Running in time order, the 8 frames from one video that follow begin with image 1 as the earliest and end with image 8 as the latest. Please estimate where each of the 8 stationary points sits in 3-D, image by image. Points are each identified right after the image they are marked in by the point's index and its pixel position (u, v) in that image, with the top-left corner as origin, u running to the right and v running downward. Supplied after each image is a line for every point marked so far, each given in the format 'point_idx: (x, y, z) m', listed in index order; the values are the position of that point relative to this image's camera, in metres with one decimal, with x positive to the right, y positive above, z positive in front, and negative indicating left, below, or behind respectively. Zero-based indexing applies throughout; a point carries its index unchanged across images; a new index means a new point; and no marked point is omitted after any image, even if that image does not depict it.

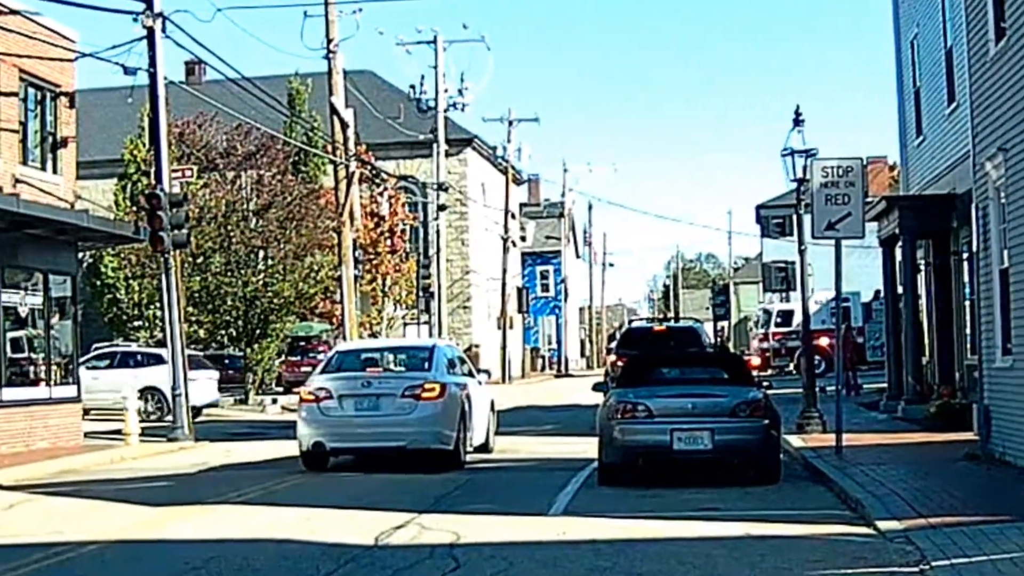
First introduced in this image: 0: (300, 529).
0: (-2.2, -2.5, +17.2) m
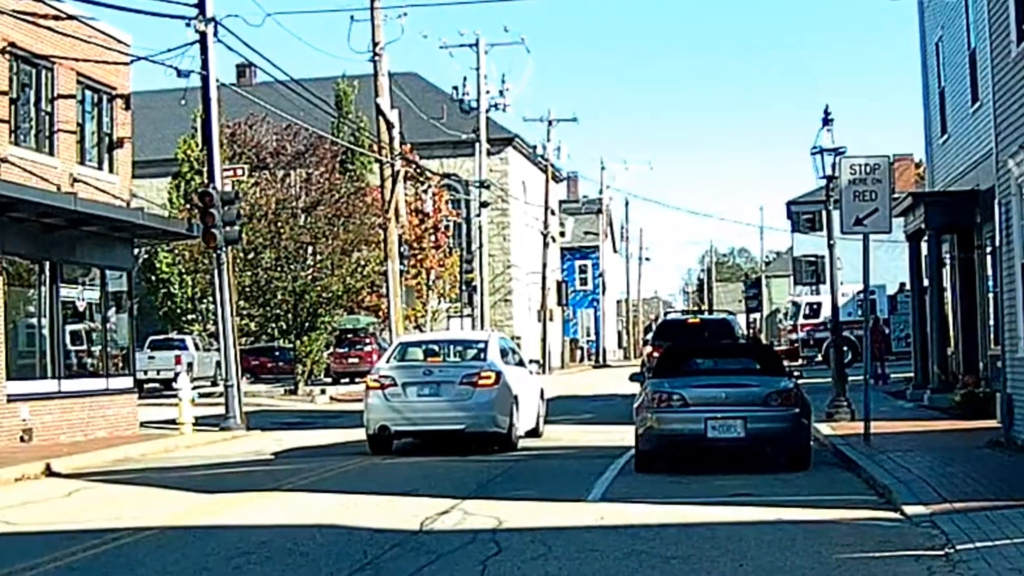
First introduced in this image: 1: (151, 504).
0: (-1.8, -2.5, +17.9) m
1: (-4.3, -2.6, +19.7) m
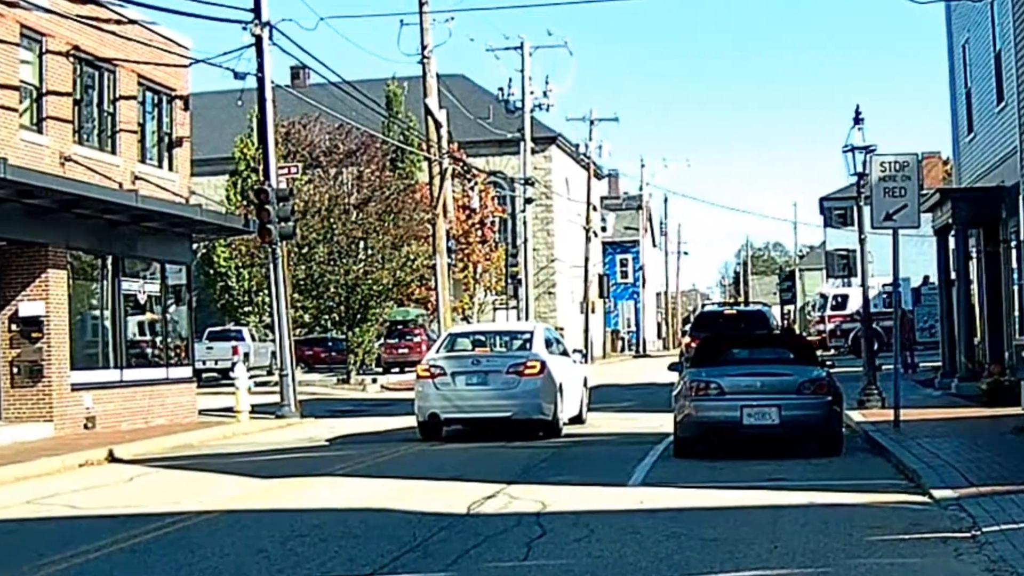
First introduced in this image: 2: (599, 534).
0: (-1.3, -2.4, +18.7) m
1: (-3.8, -2.5, +20.5) m
2: (+0.8, -2.4, +16.0) m
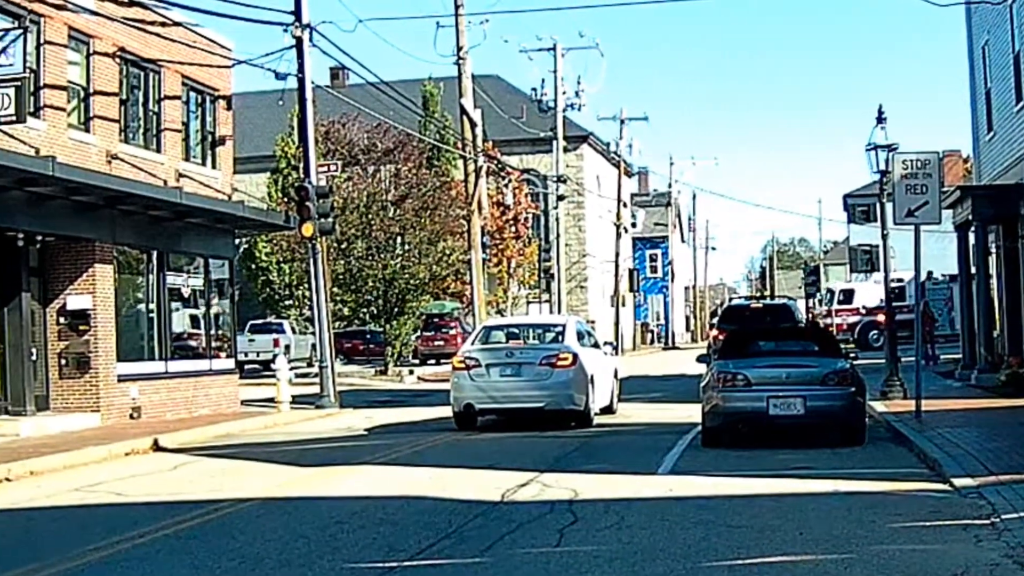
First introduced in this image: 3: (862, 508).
0: (-0.9, -2.3, +19.3) m
1: (-3.3, -2.4, +21.2) m
2: (+1.2, -2.3, +16.5) m
3: (+3.5, -2.2, +16.6) m
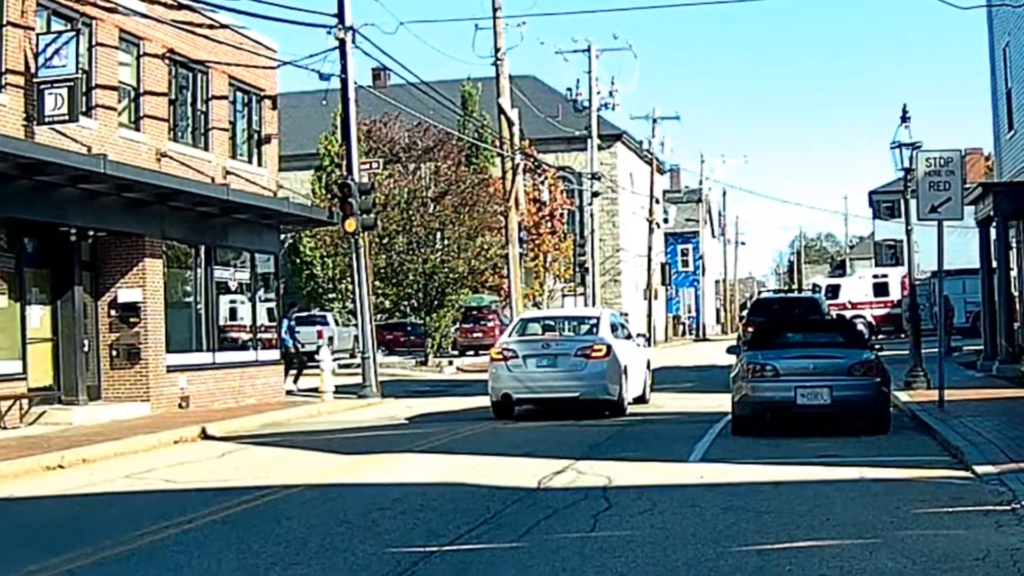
0: (-0.5, -2.2, +20.0) m
1: (-2.9, -2.3, +21.9) m
2: (+1.6, -2.3, +17.2) m
3: (+3.9, -2.1, +17.2) m
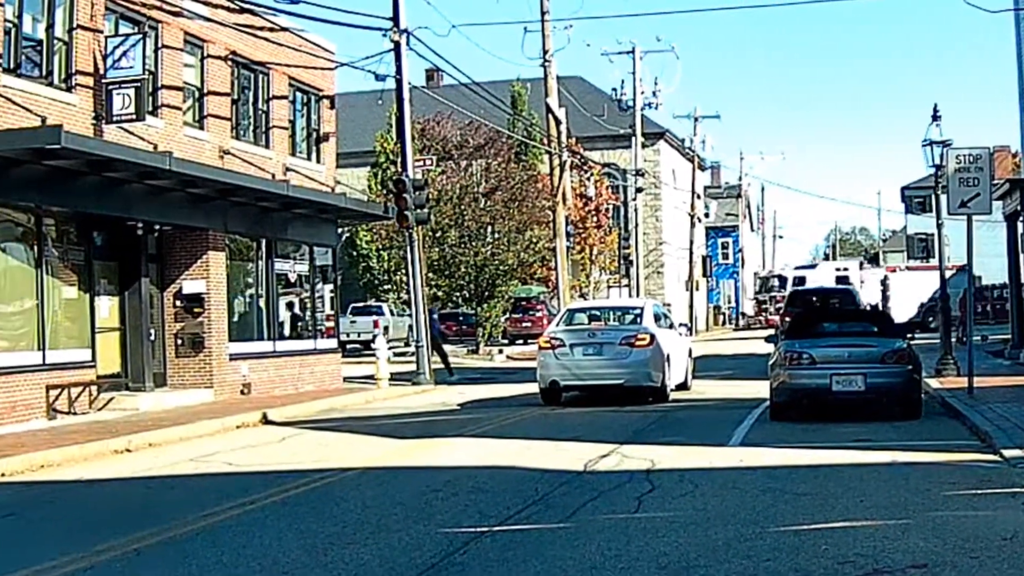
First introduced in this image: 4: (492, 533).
0: (+0.1, -2.1, +21.0) m
1: (-2.2, -2.2, +23.0) m
2: (+2.1, -2.2, +18.1) m
3: (+4.4, -2.1, +18.0) m
4: (-0.2, -2.4, +16.2) m
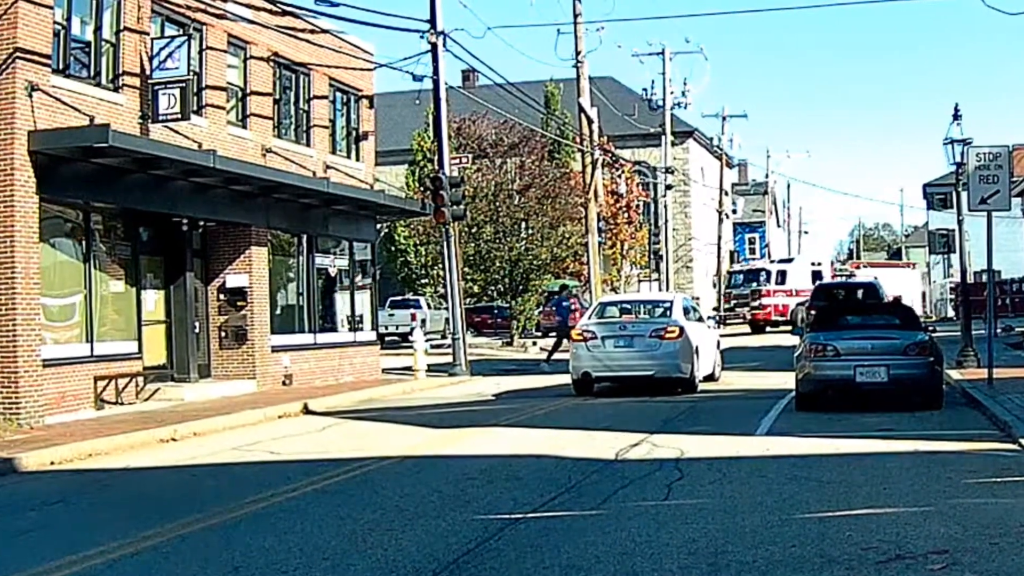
0: (+0.6, -2.1, +21.6) m
1: (-1.7, -2.1, +23.7) m
2: (+2.4, -2.1, +18.7) m
3: (+4.8, -2.0, +18.6) m
4: (+0.1, -2.3, +16.9) m
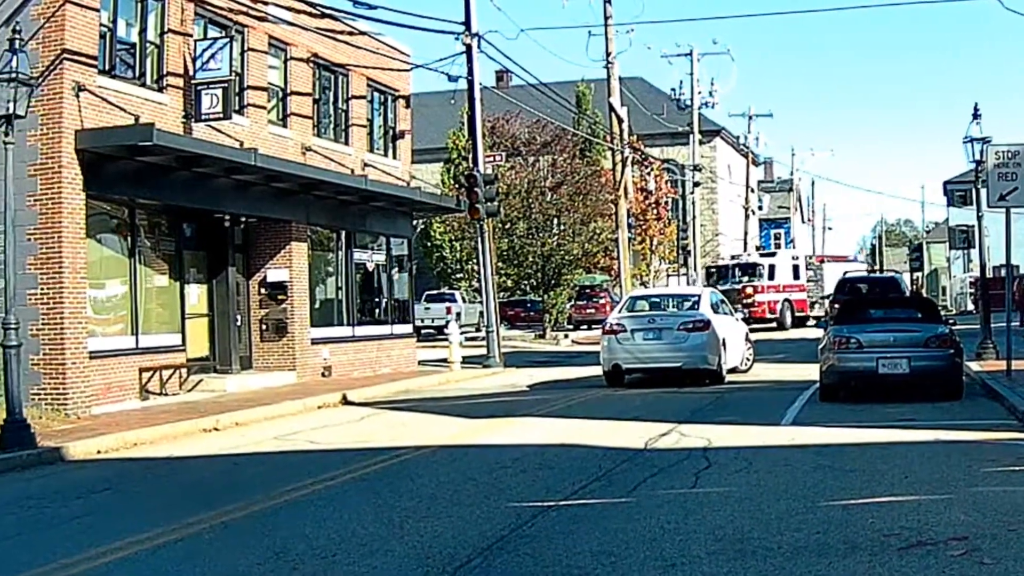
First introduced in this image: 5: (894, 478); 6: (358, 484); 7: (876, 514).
0: (+1.0, -2.0, +22.3) m
1: (-1.2, -2.1, +24.5) m
2: (+2.8, -2.1, +19.4) m
3: (+5.2, -1.9, +19.3) m
4: (+0.5, -2.3, +17.6) m
5: (+4.2, -2.1, +18.2) m
6: (-1.8, -2.3, +19.8) m
7: (+3.6, -2.2, +16.6) m
